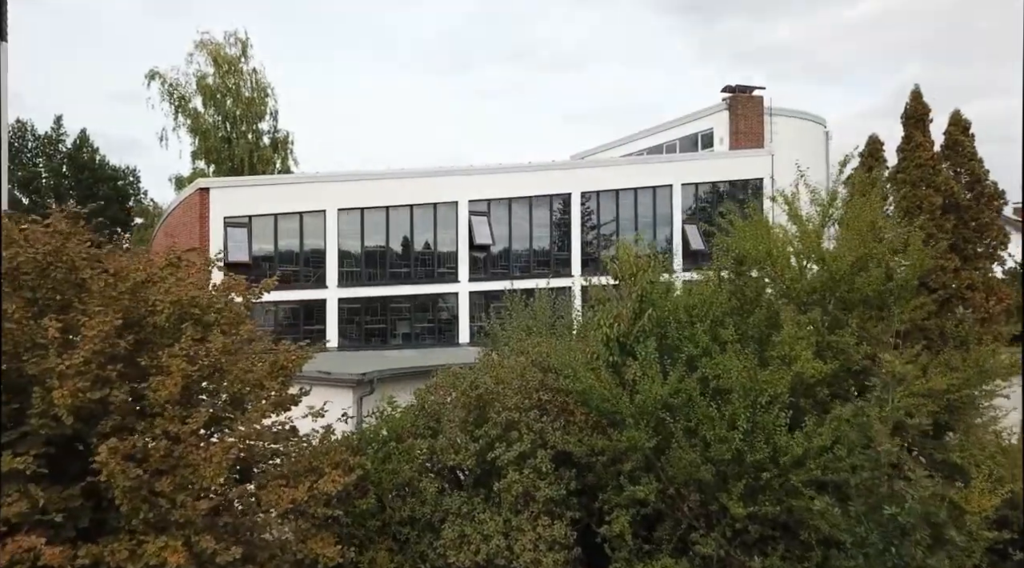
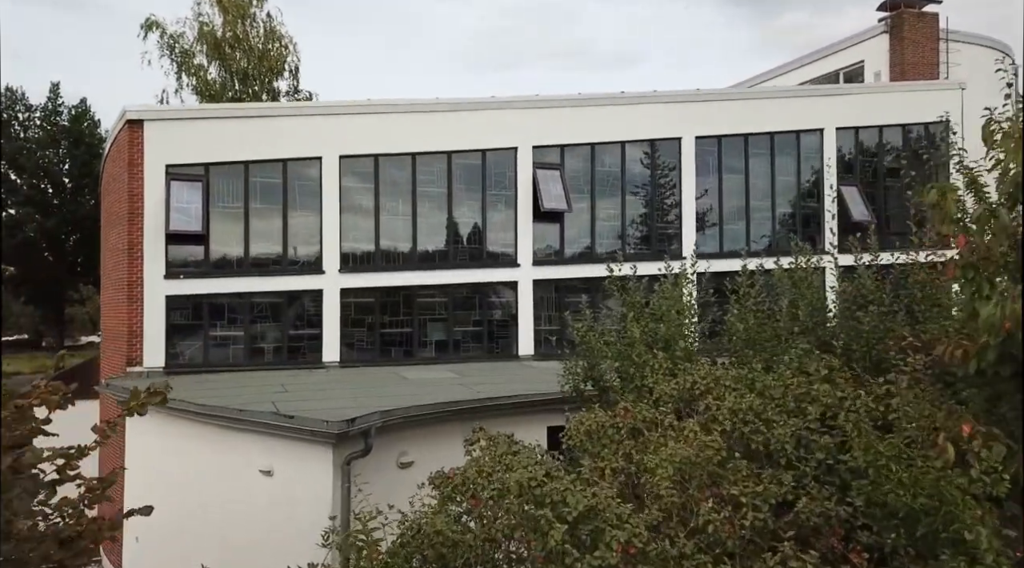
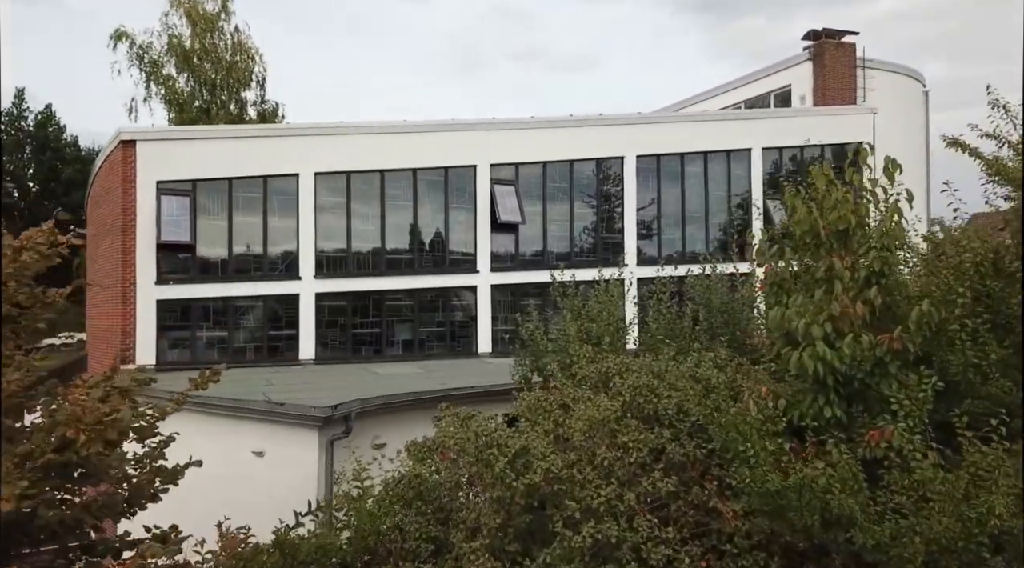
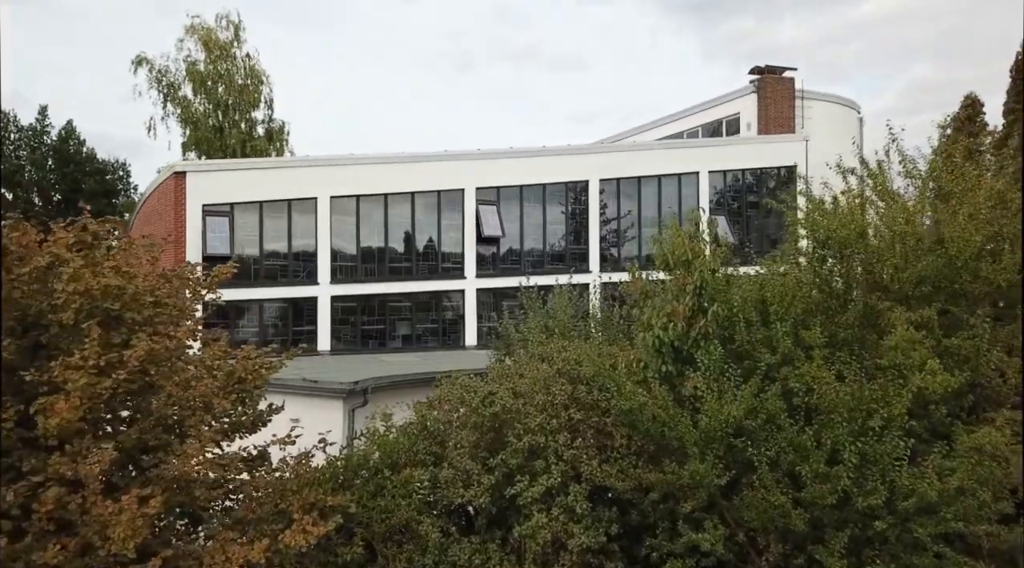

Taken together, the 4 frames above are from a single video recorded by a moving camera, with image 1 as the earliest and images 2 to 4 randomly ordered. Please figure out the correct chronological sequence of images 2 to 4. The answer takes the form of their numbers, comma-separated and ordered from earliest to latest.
4, 3, 2
